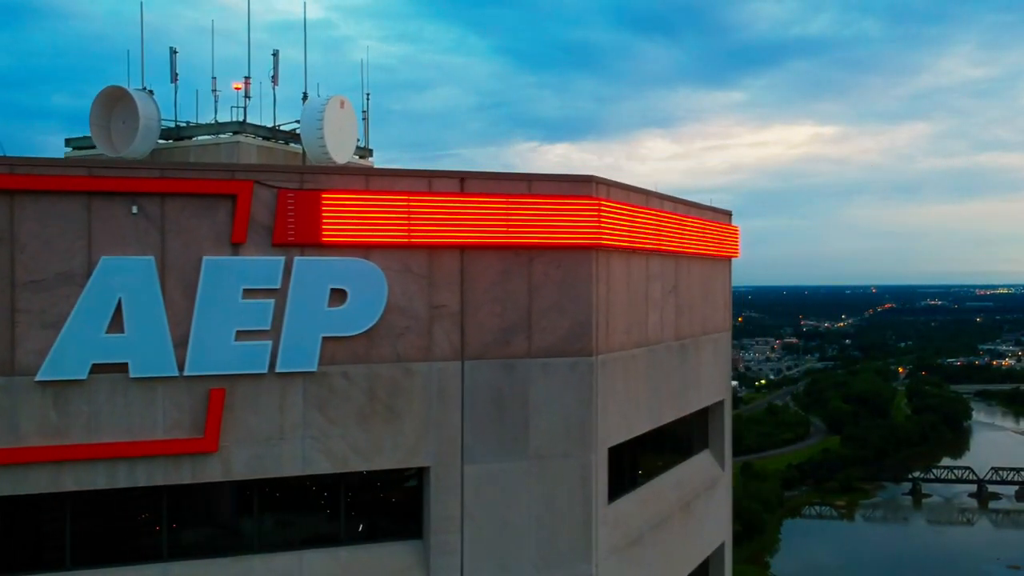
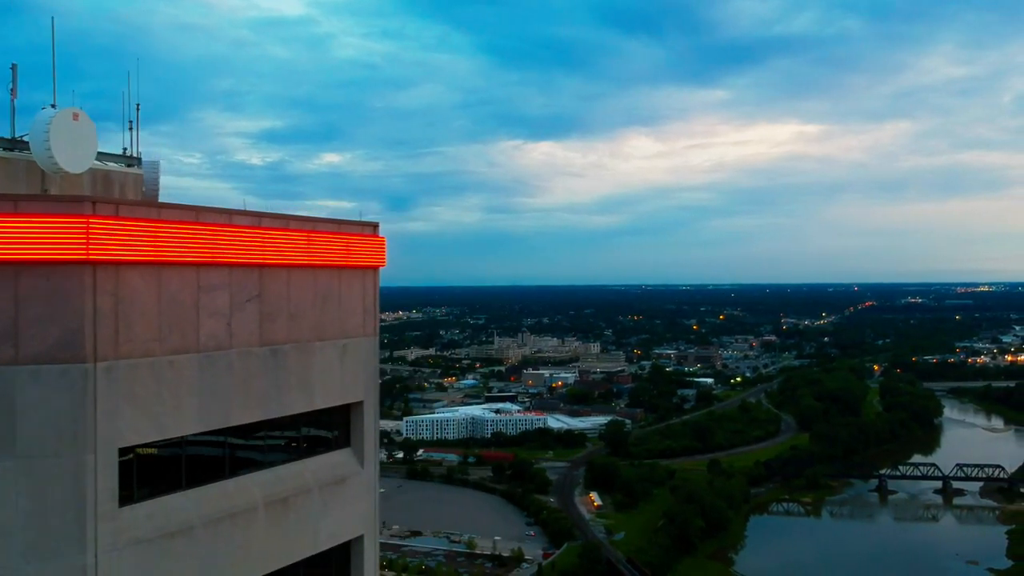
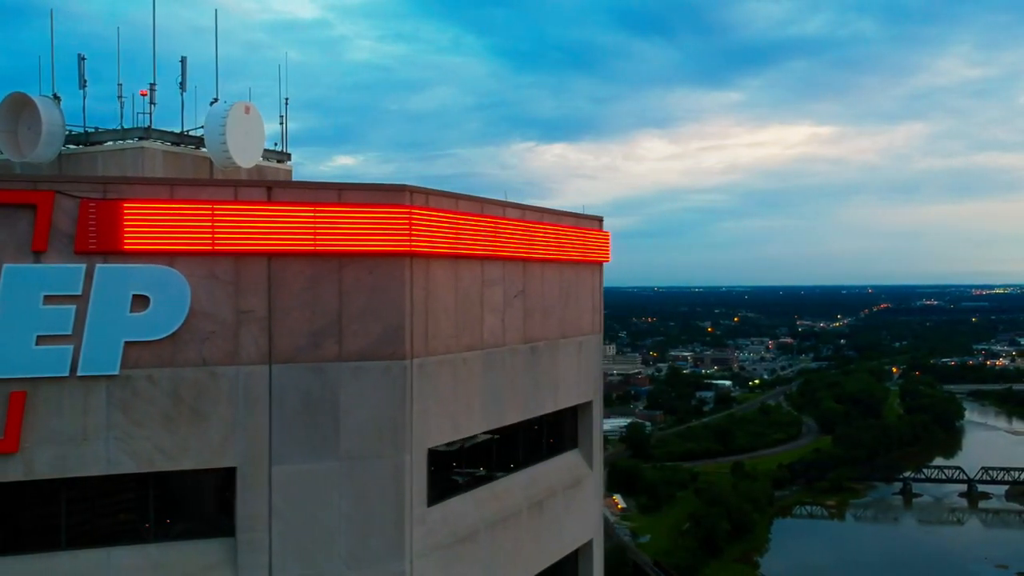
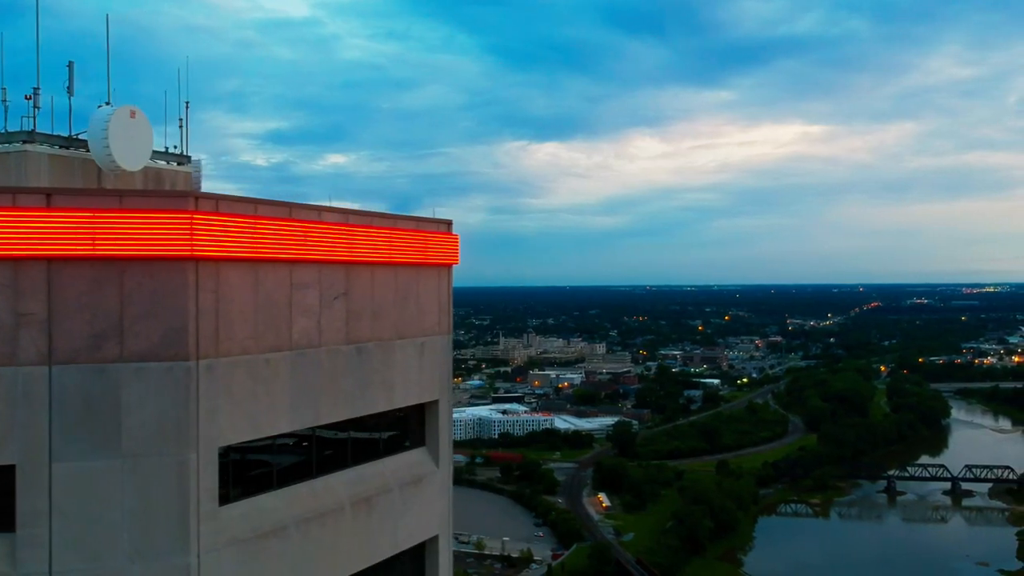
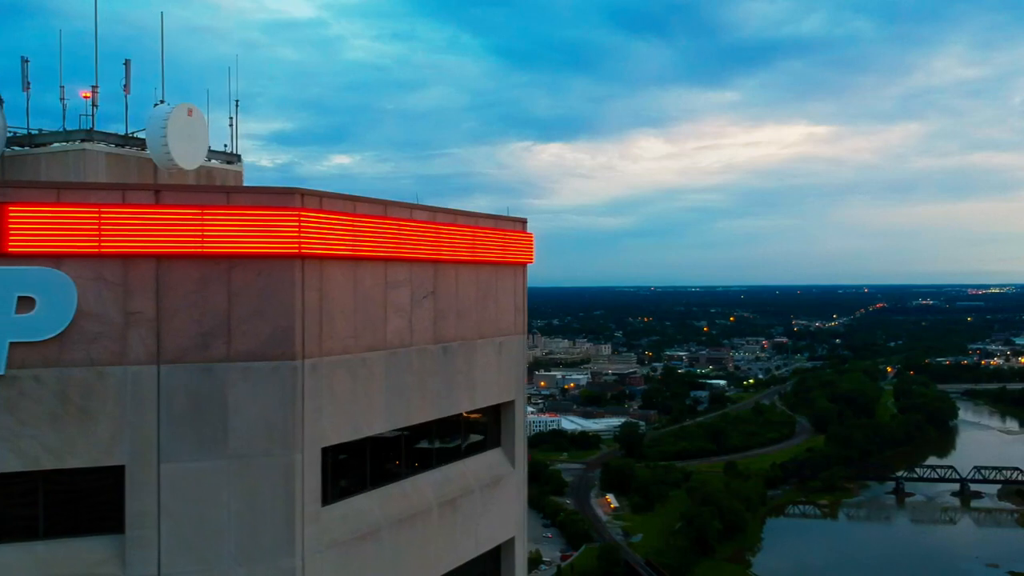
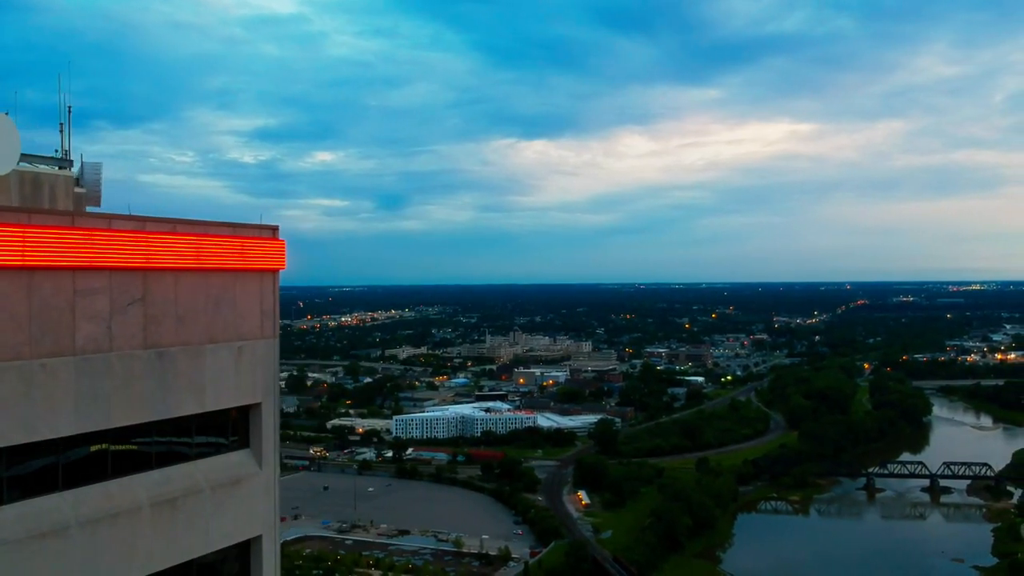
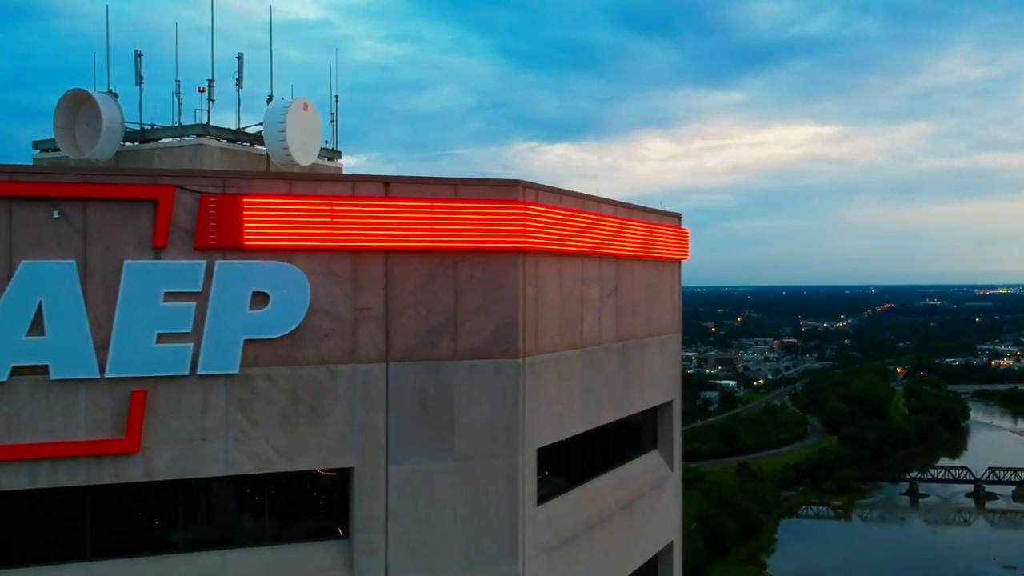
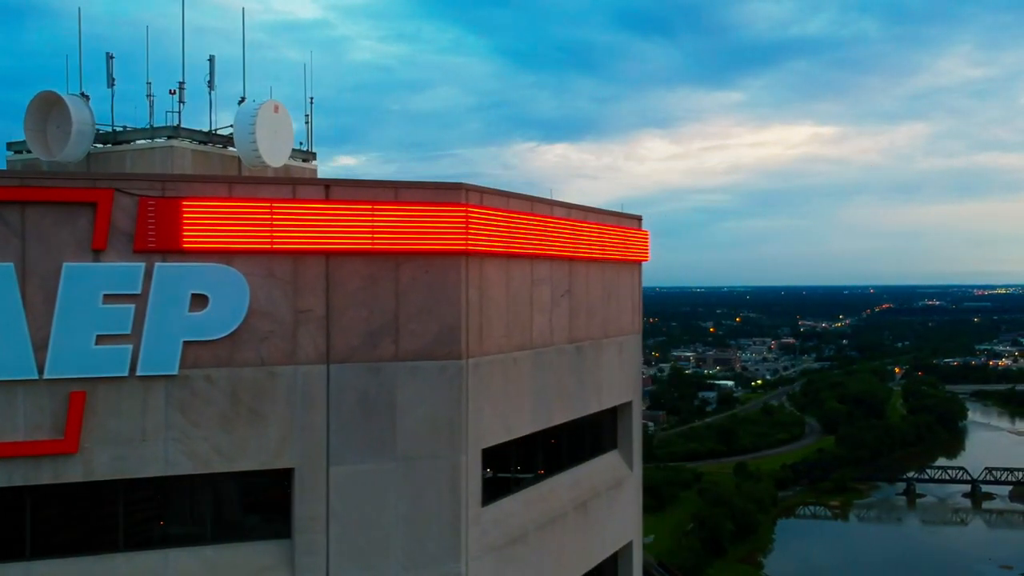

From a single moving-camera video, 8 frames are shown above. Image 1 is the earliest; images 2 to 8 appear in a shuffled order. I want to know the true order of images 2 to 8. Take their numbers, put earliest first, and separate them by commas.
7, 8, 3, 5, 4, 2, 6
